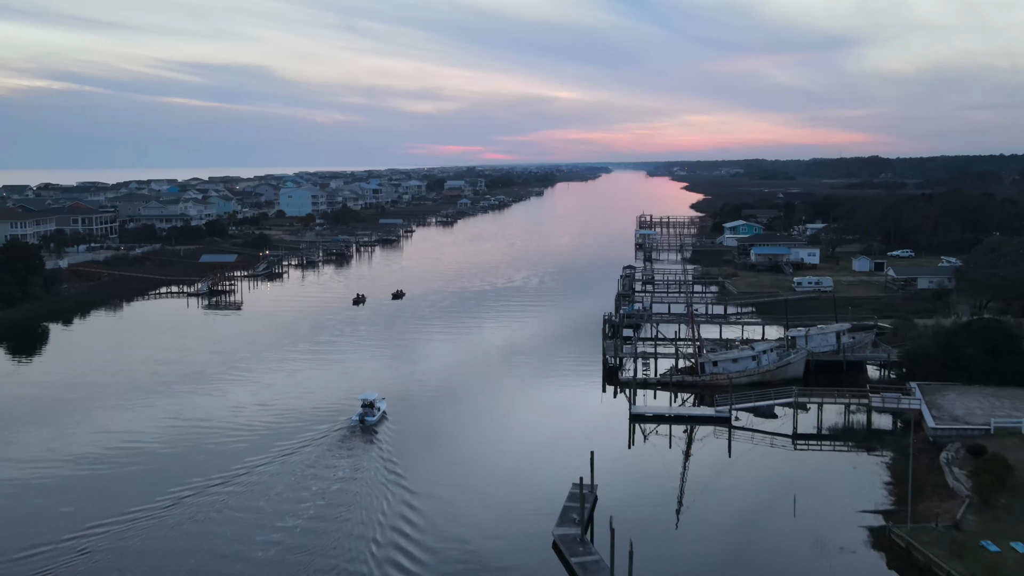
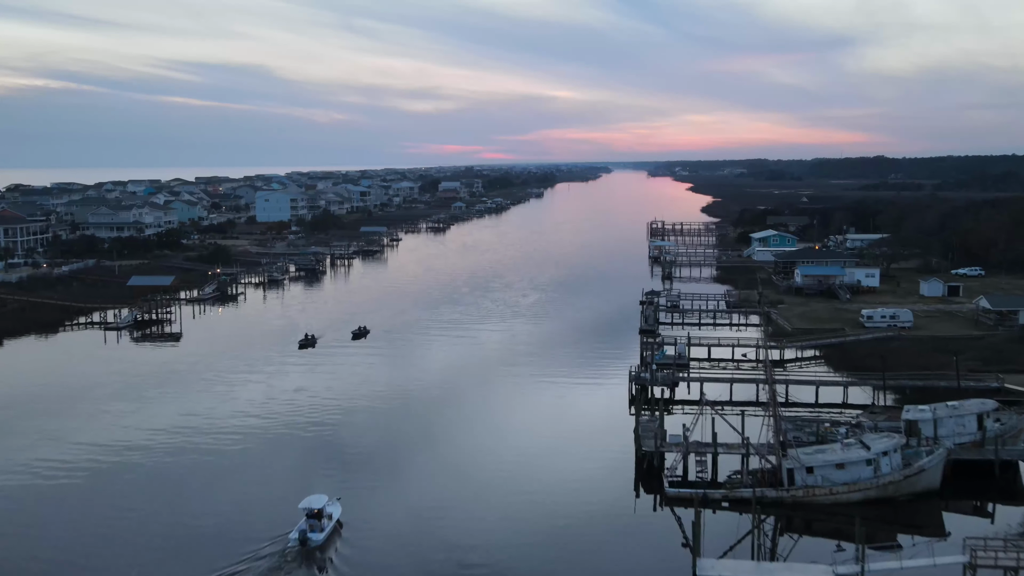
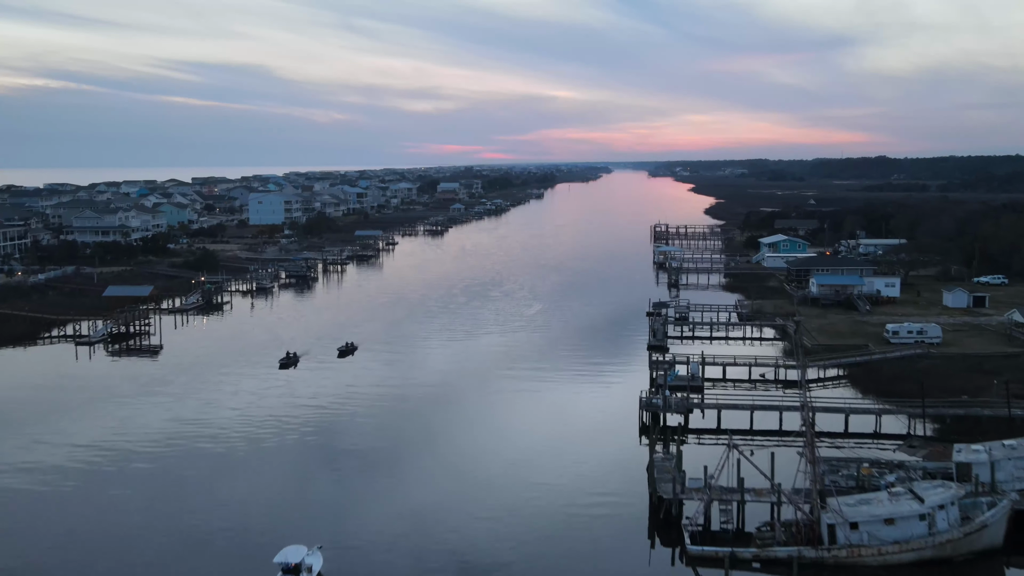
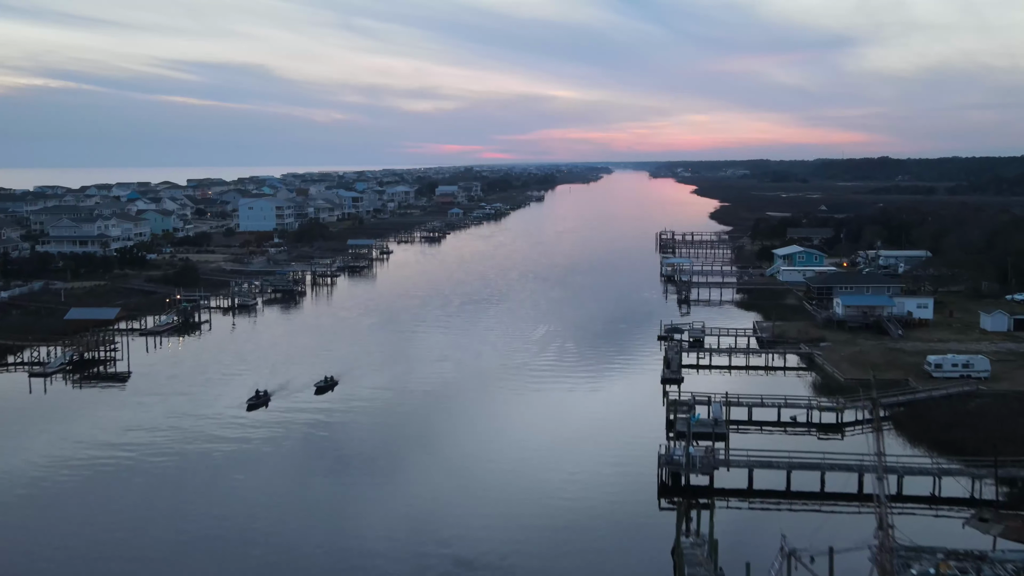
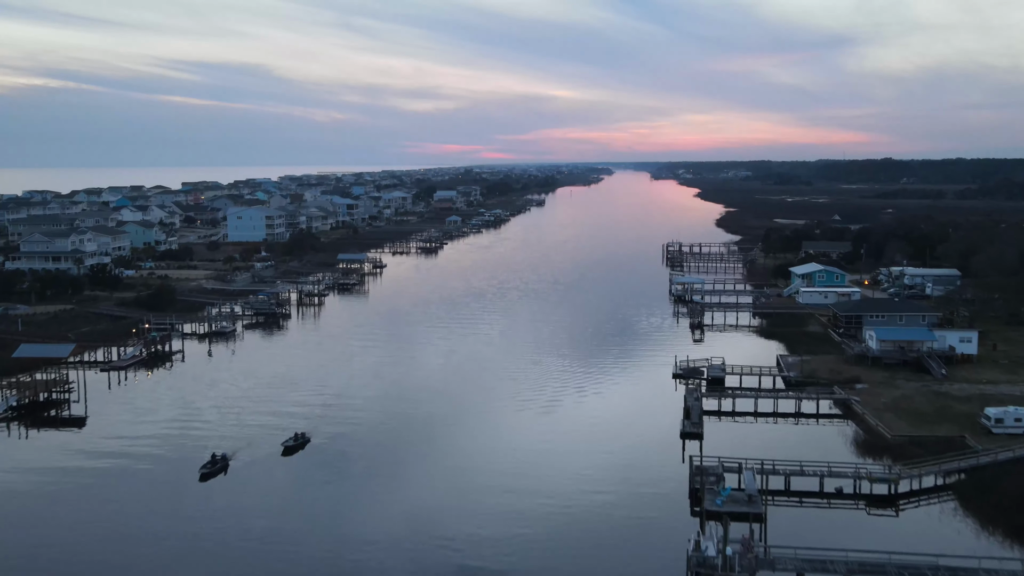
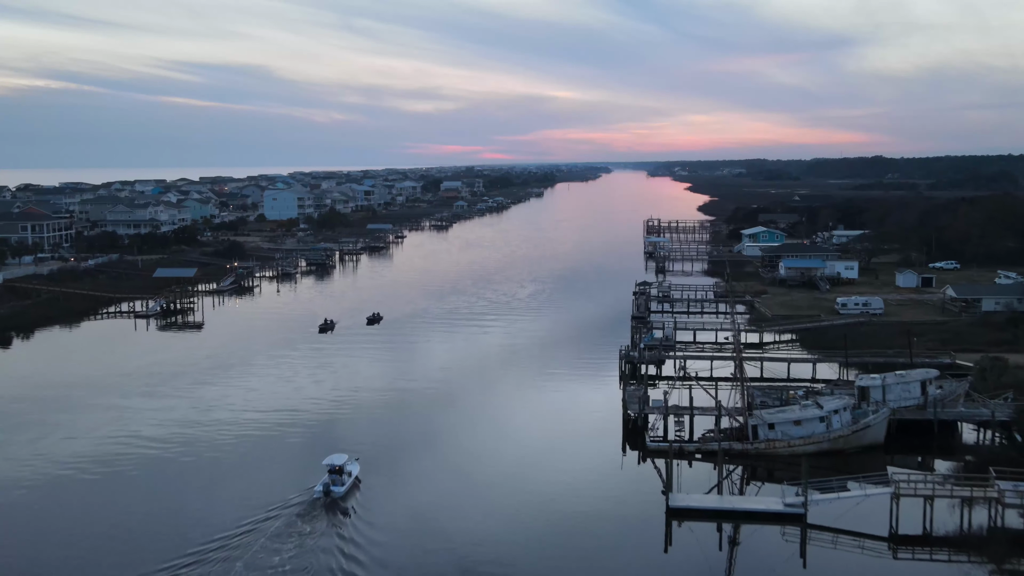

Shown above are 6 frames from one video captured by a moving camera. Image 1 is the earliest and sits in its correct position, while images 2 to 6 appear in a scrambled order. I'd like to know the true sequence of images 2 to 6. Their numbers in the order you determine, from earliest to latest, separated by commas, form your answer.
6, 2, 3, 4, 5
